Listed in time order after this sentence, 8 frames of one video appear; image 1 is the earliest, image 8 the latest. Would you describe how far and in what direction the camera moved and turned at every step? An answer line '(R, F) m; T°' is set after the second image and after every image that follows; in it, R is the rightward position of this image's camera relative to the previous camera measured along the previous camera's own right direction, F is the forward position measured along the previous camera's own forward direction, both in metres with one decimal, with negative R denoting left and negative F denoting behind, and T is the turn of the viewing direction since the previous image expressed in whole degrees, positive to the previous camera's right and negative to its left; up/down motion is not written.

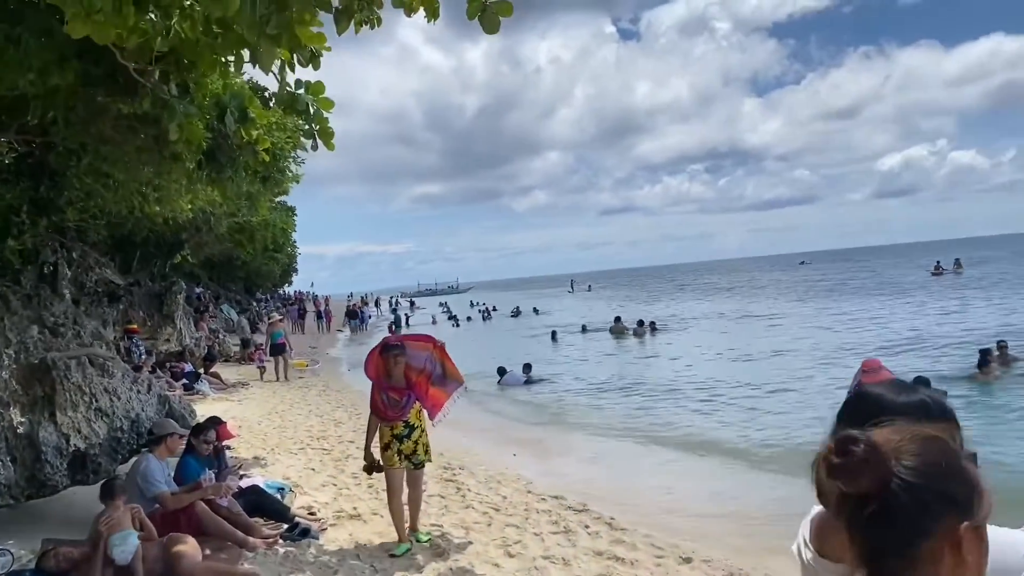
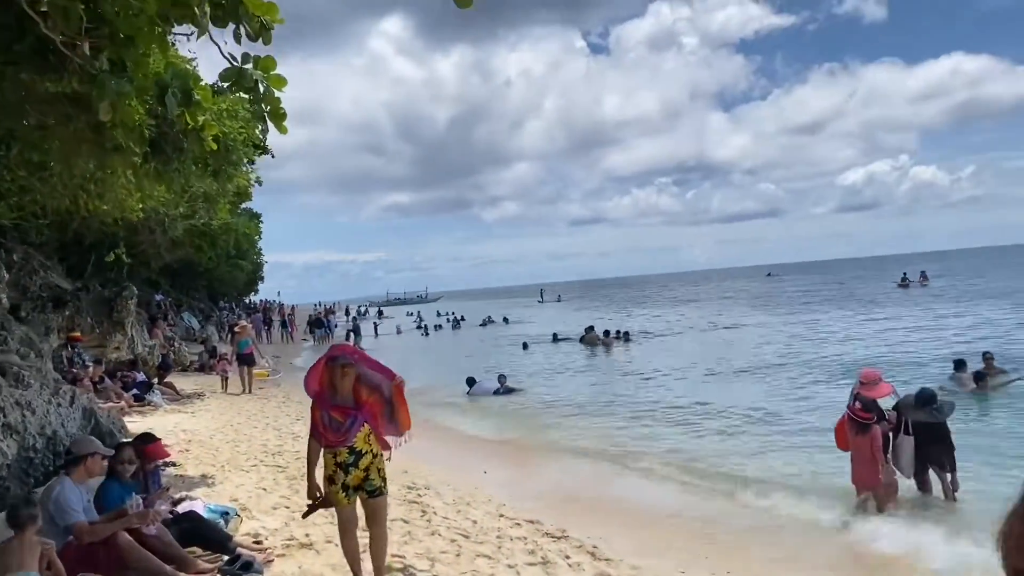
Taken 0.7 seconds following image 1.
(0.0, +0.7) m; +2°
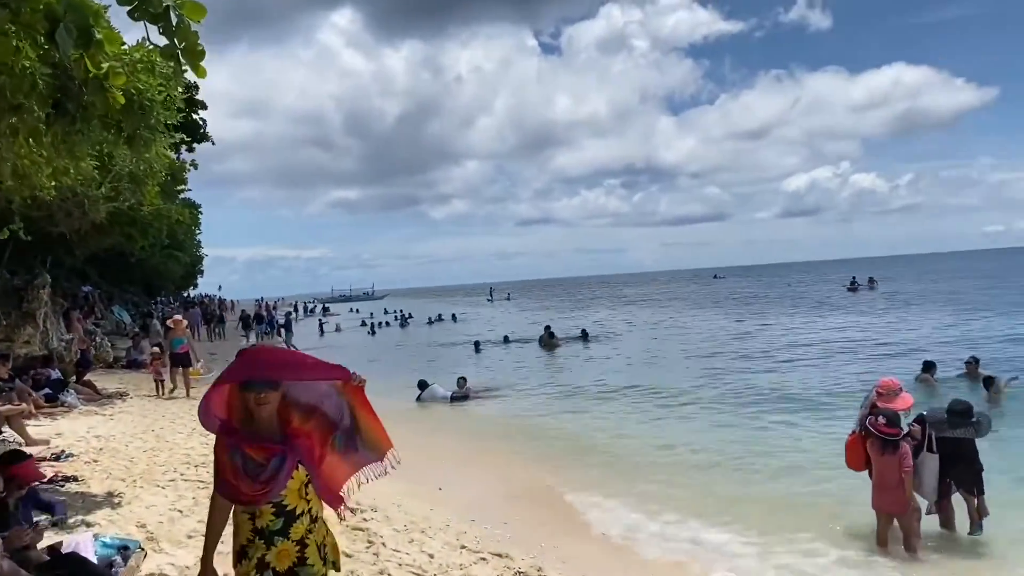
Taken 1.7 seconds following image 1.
(-0.1, +1.1) m; +4°
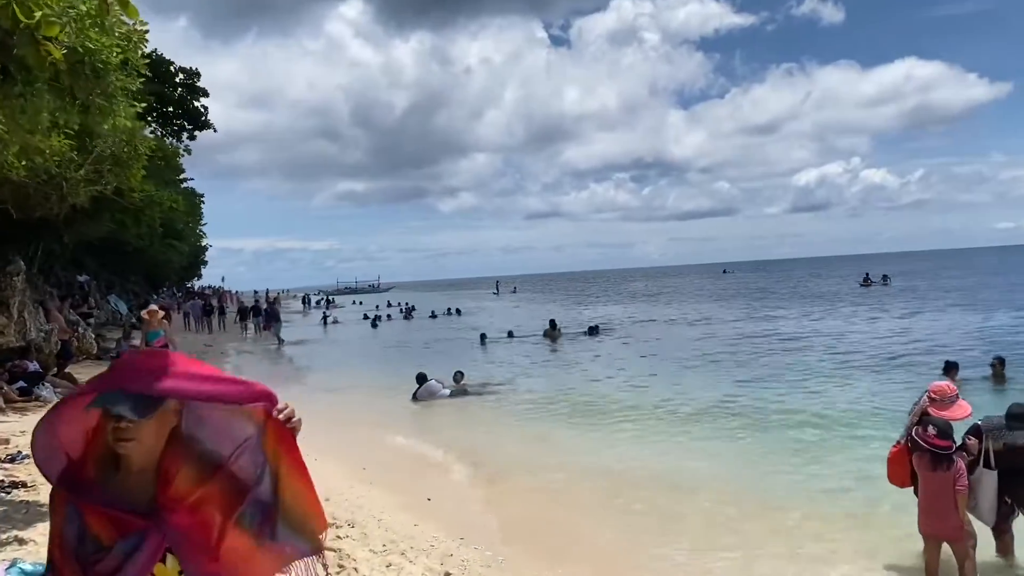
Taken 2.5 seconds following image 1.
(+0.1, +0.8) m; 0°
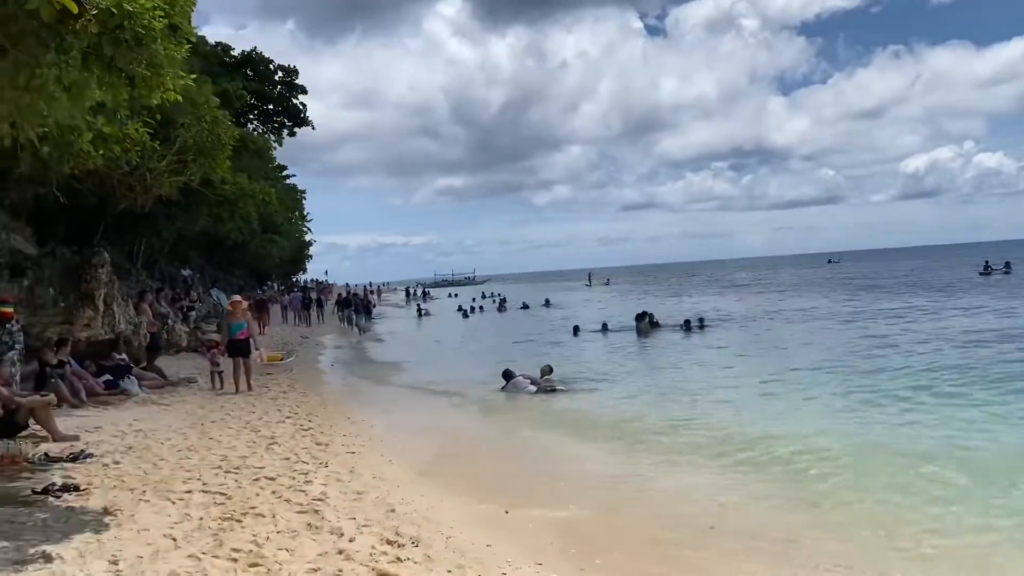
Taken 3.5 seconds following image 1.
(+0.1, +0.9) m; -6°
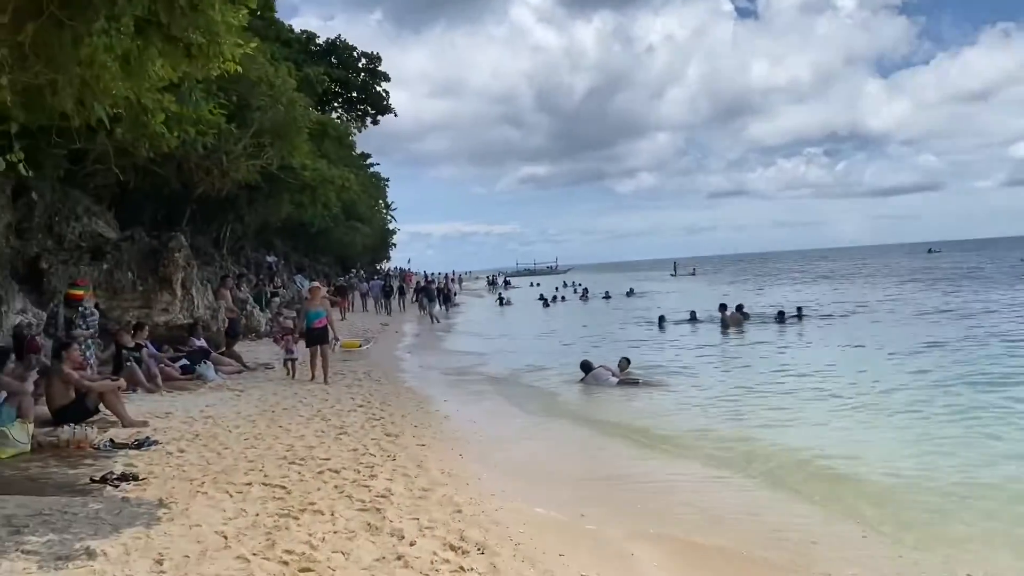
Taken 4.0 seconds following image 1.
(0.0, +0.6) m; -5°
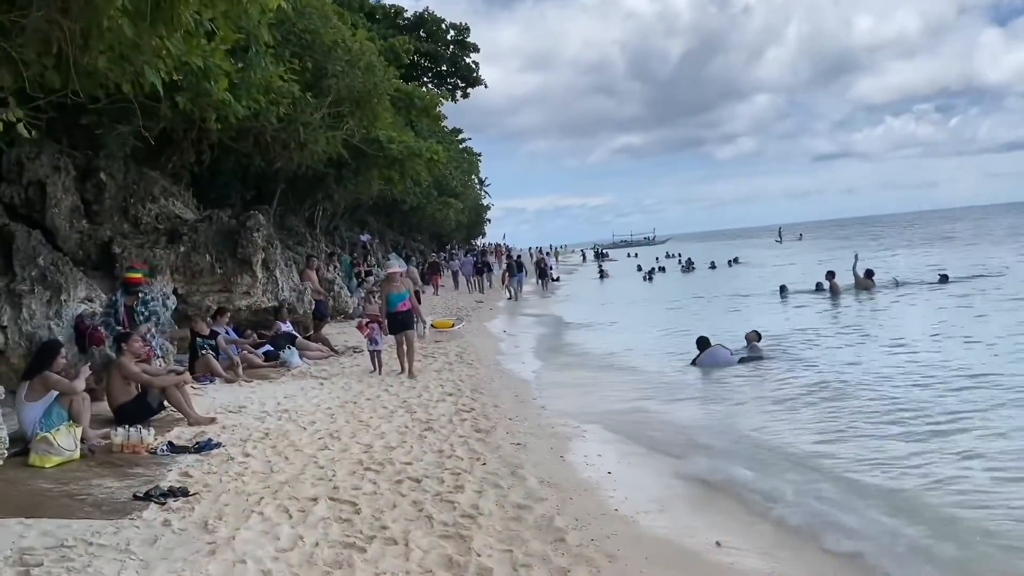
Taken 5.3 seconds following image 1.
(-0.1, +1.2) m; -6°
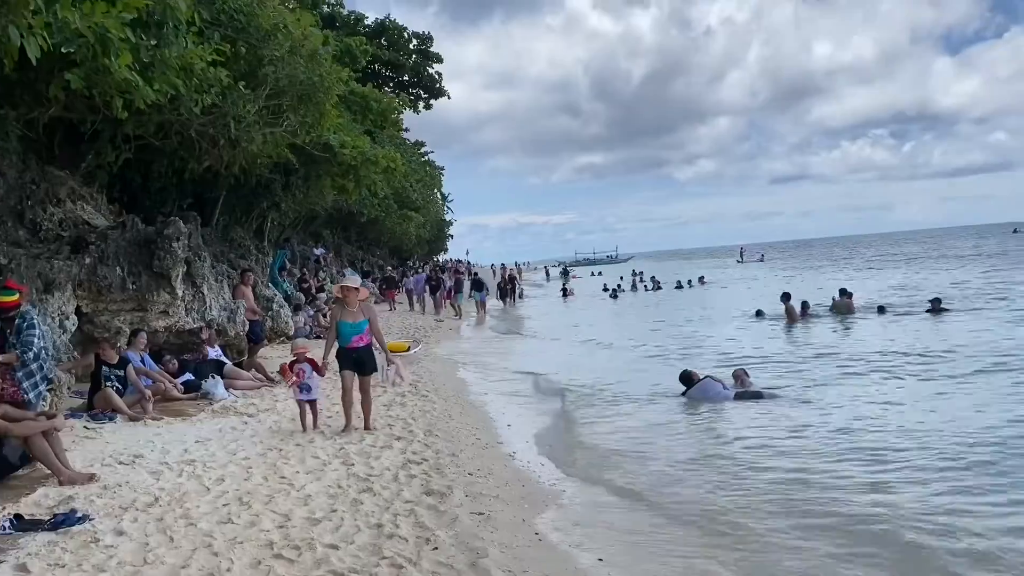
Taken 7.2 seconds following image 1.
(0.0, +1.6) m; +3°
